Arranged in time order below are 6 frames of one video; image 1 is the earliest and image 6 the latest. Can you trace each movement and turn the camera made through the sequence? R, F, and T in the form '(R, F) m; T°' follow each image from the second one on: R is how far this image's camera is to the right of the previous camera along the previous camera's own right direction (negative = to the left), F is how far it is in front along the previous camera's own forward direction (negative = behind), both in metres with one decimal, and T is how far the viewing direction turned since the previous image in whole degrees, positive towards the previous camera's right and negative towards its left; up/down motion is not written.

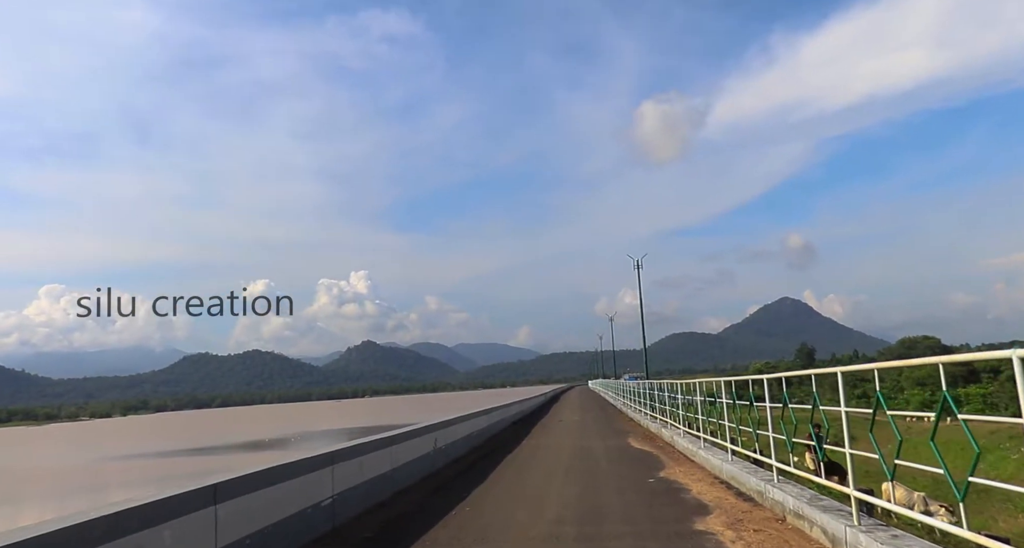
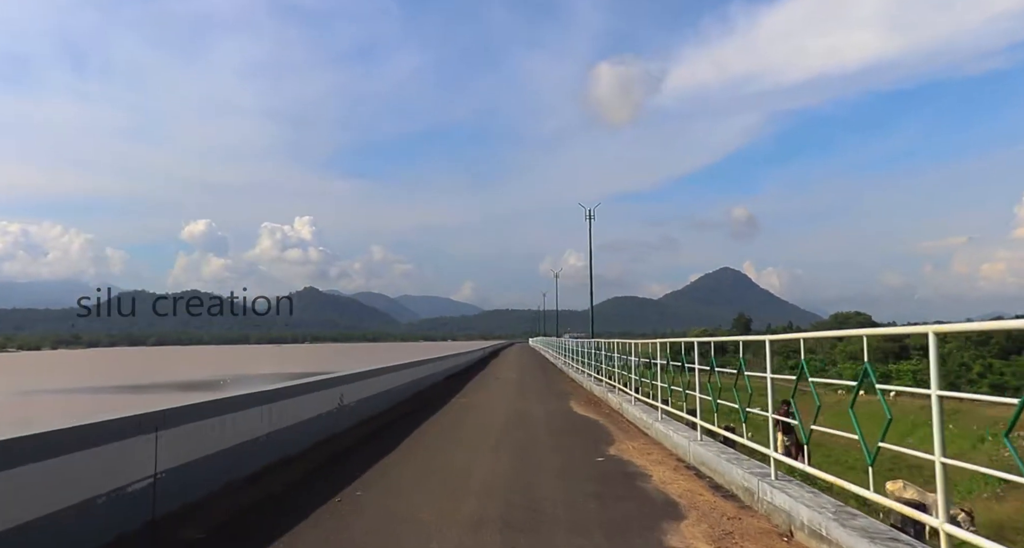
(+0.1, +0.5) m; +5°
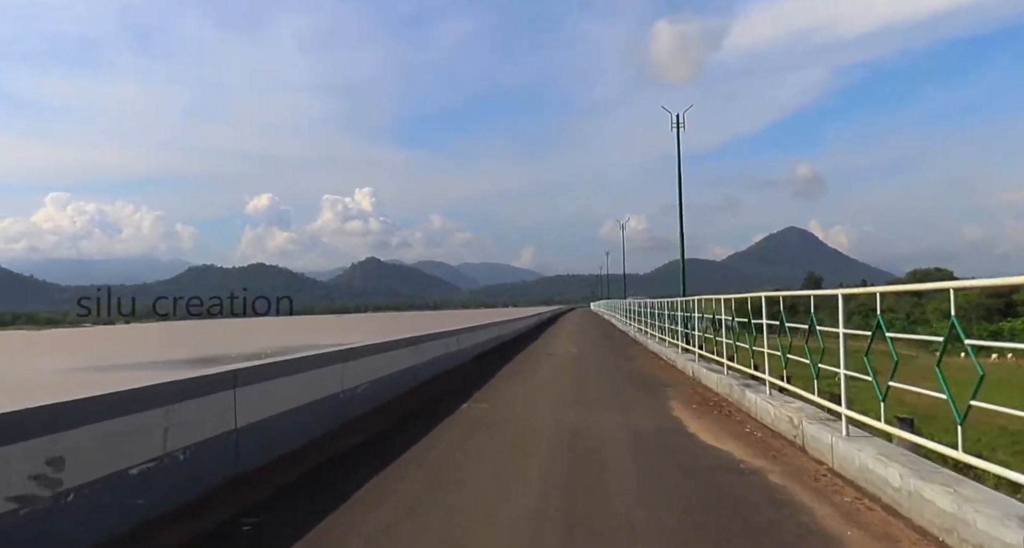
(-0.1, +0.8) m; -5°
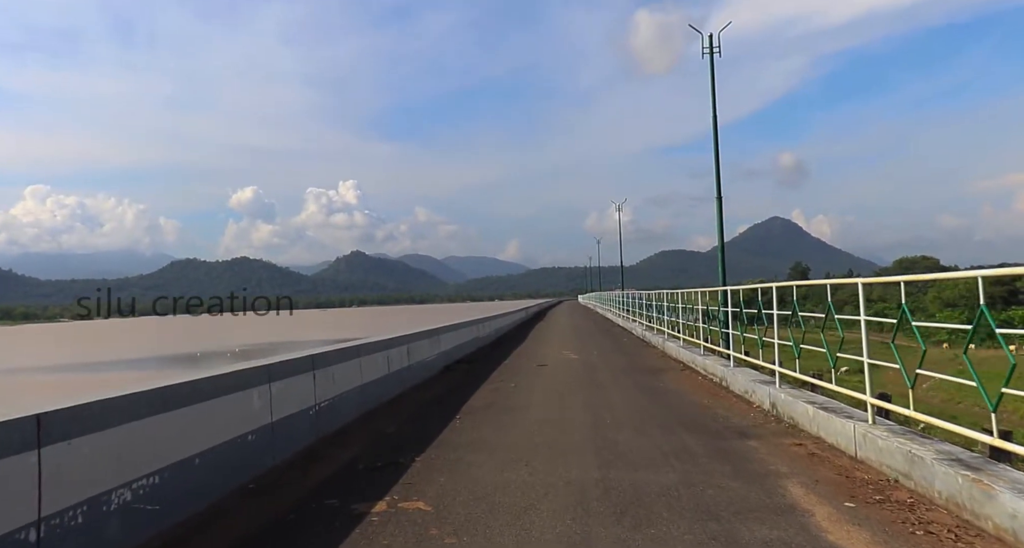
(-0.1, +0.7) m; +1°
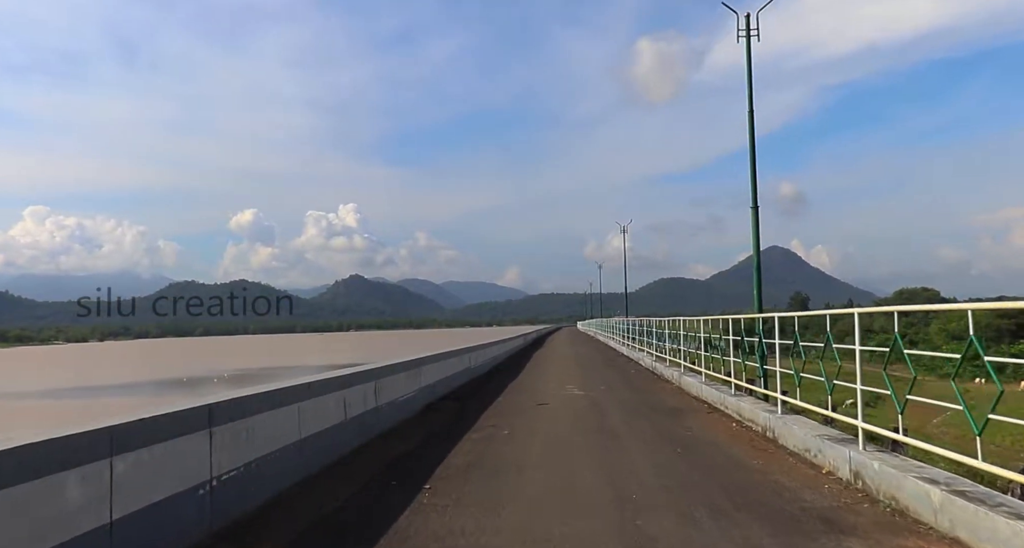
(0.0, +0.4) m; 0°
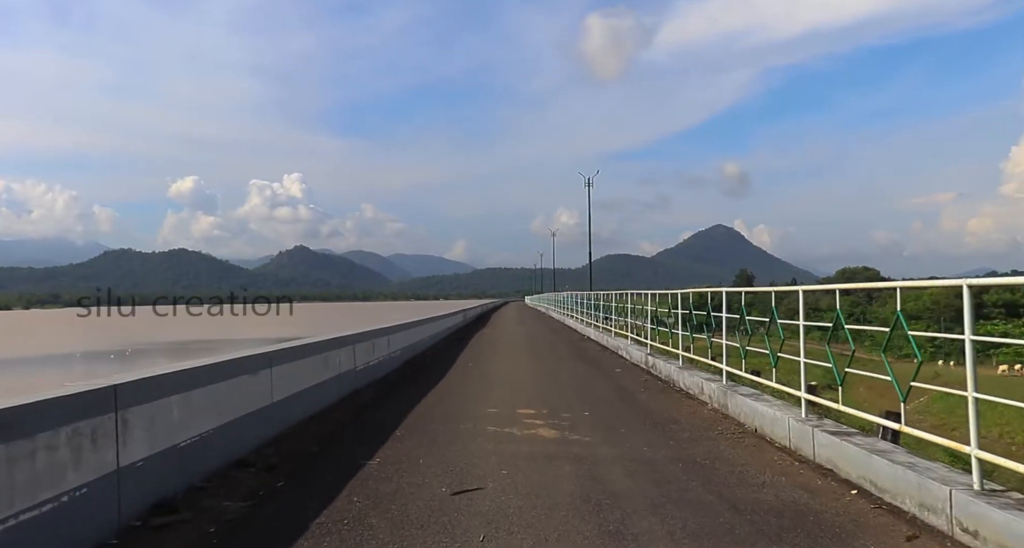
(-0.1, +1.0) m; +4°
